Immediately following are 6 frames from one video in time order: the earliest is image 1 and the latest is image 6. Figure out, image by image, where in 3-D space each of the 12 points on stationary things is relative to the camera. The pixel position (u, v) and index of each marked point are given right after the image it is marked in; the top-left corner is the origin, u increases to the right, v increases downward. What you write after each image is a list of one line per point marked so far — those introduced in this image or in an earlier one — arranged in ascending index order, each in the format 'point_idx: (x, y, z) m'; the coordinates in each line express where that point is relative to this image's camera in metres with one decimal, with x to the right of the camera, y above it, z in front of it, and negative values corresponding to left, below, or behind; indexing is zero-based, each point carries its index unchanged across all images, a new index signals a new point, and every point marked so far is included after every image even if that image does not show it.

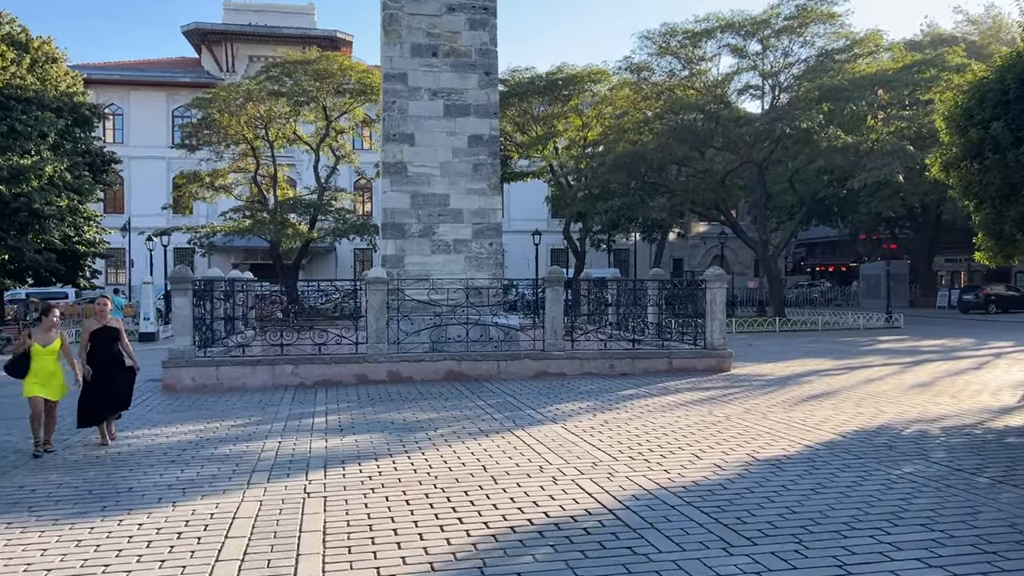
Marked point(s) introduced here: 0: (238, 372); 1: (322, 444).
0: (-4.1, -1.3, +12.4) m
1: (-1.8, -1.5, +7.9) m
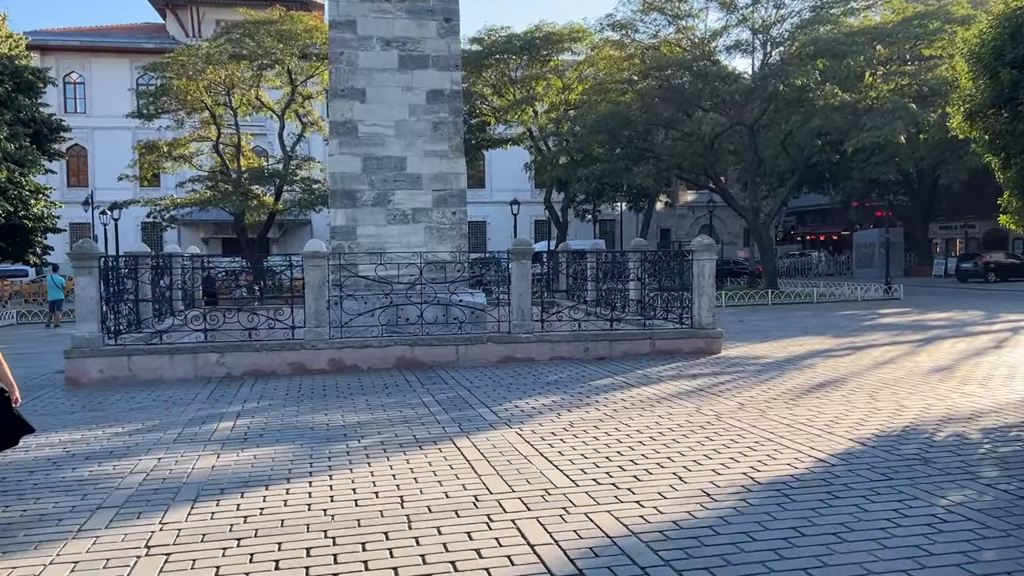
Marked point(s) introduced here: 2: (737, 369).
0: (-4.6, -1.0, +10.7) m
1: (-2.3, -1.3, +6.3) m
2: (+2.9, -1.0, +10.6) m
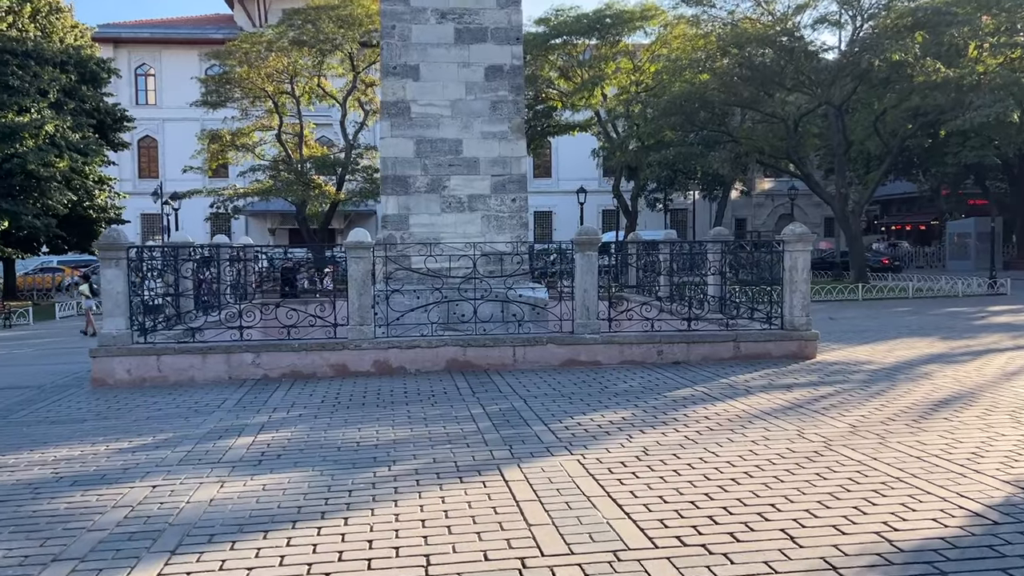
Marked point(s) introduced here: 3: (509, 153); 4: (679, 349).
0: (-3.9, -0.9, +9.9) m
1: (-1.9, -1.3, +5.2) m
2: (+3.6, -1.0, +9.1) m
3: (-0.1, +2.1, +12.7) m
4: (+2.1, -0.8, +10.7) m
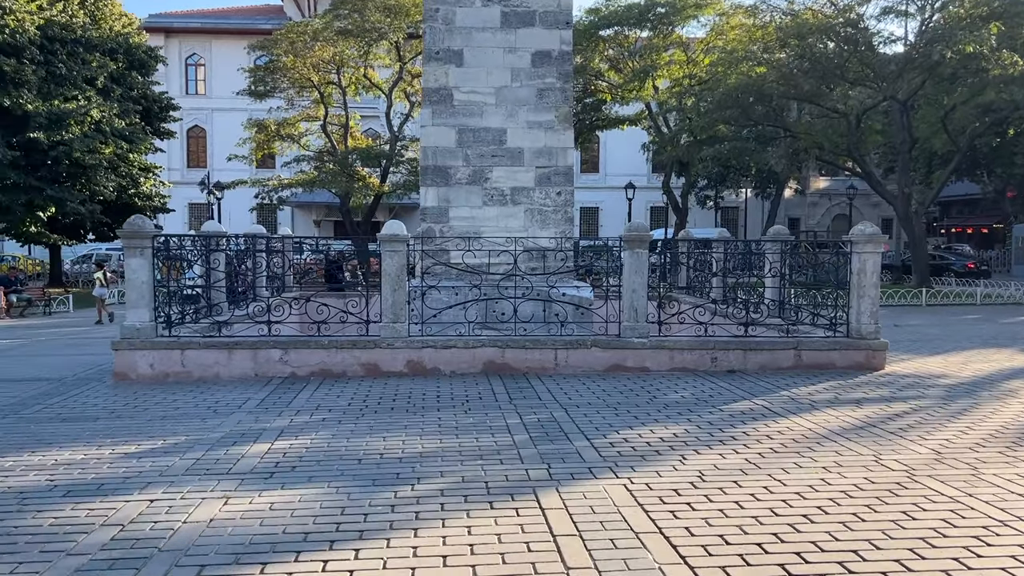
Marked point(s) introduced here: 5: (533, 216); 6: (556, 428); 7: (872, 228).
0: (-3.4, -0.8, +9.4) m
1: (-1.7, -1.3, +4.7) m
2: (+4.0, -1.1, +8.3) m
3: (+0.6, +2.1, +12.0) m
4: (+2.6, -0.8, +9.9) m
5: (+0.3, +1.0, +12.1) m
6: (+0.4, -1.1, +6.8) m
7: (+4.3, +0.7, +9.9) m
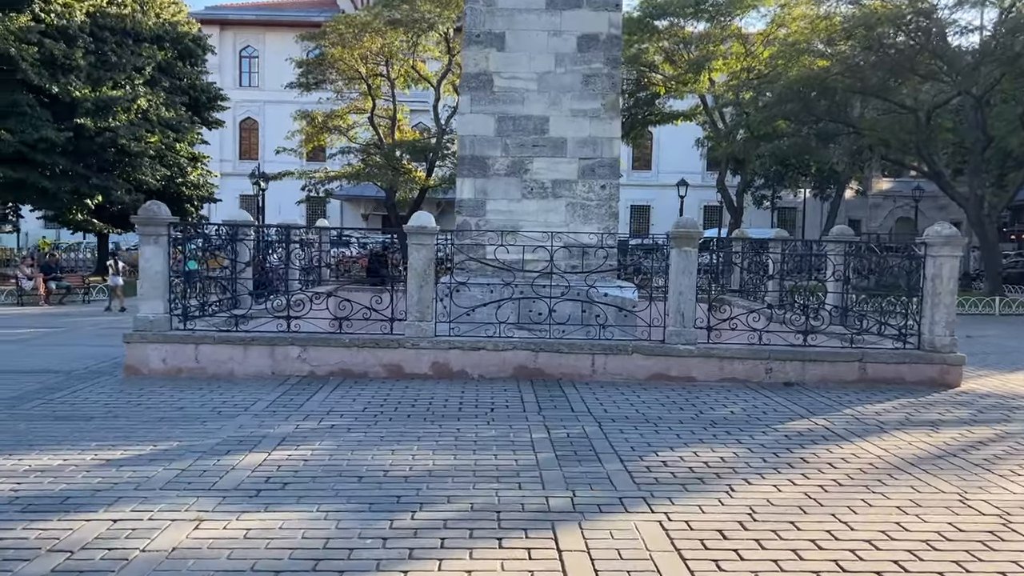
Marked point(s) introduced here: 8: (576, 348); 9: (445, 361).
0: (-3.1, -0.7, +8.9) m
1: (-1.7, -1.2, +4.0) m
2: (+4.3, -1.1, +7.3) m
3: (+1.2, +2.1, +11.2) m
4: (+3.0, -0.9, +9.0) m
5: (+0.8, +1.1, +11.3) m
6: (+0.5, -1.1, +6.1) m
7: (+4.7, +0.6, +8.9) m
8: (+0.7, -0.6, +9.0) m
9: (-0.7, -0.8, +9.0) m
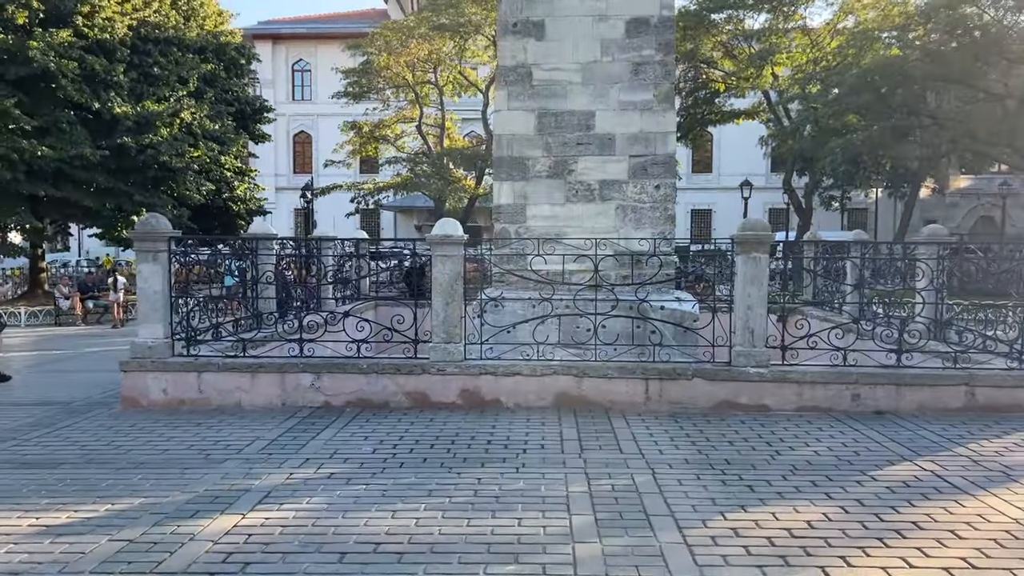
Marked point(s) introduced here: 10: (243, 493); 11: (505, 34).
0: (-2.7, -0.9, +7.9) m
1: (-1.6, -1.4, +3.0) m
2: (+4.5, -1.2, +5.8) m
3: (+1.7, +1.9, +10.0) m
4: (+3.4, -1.0, +7.6) m
5: (+1.4, +0.9, +10.1) m
6: (+0.7, -1.3, +4.9) m
7: (+5.0, +0.6, +7.4) m
8: (+1.1, -0.8, +7.7) m
9: (-0.3, -0.9, +7.8) m
10: (-1.7, -1.3, +5.2) m
11: (-0.1, +3.1, +10.0) m
